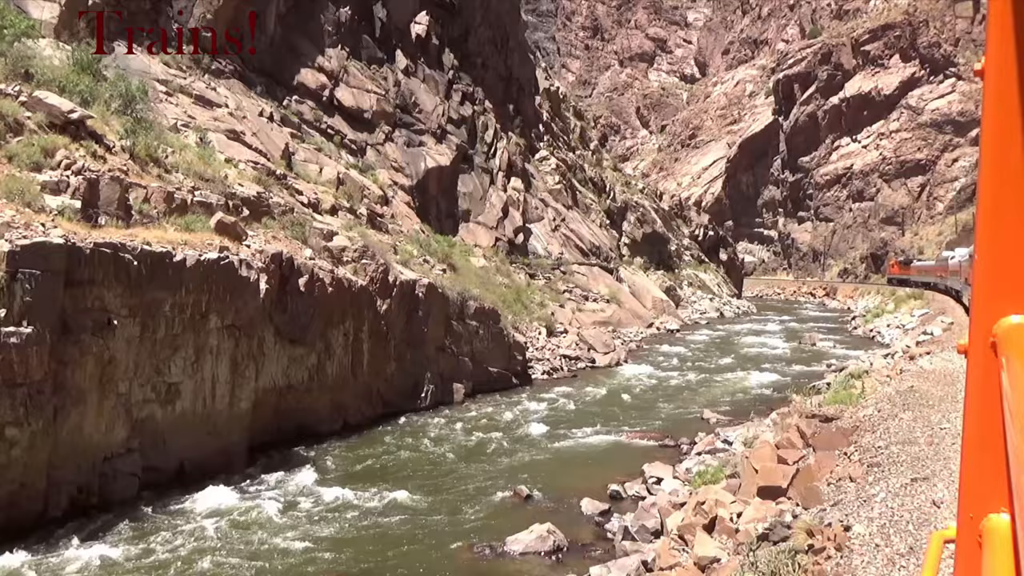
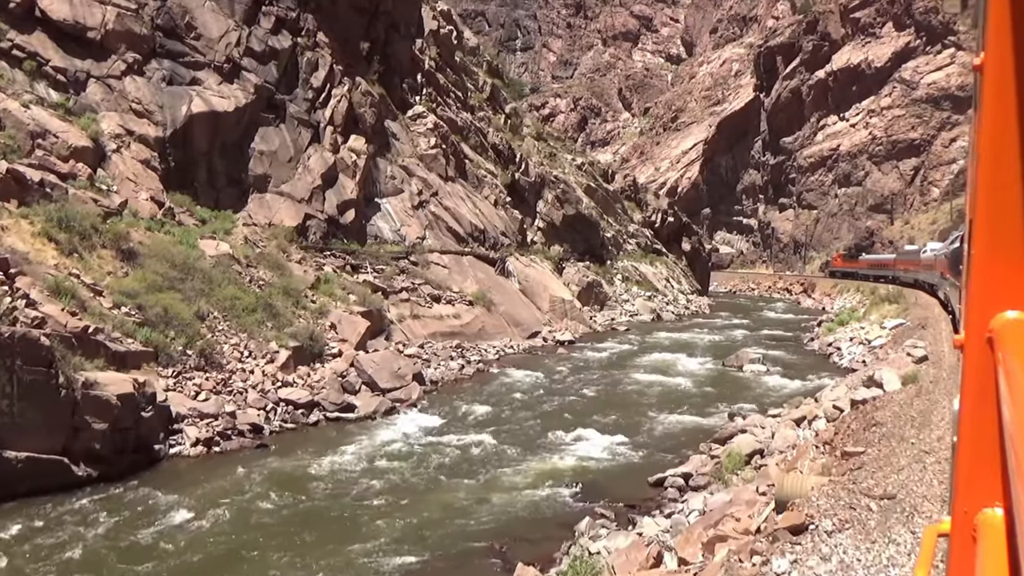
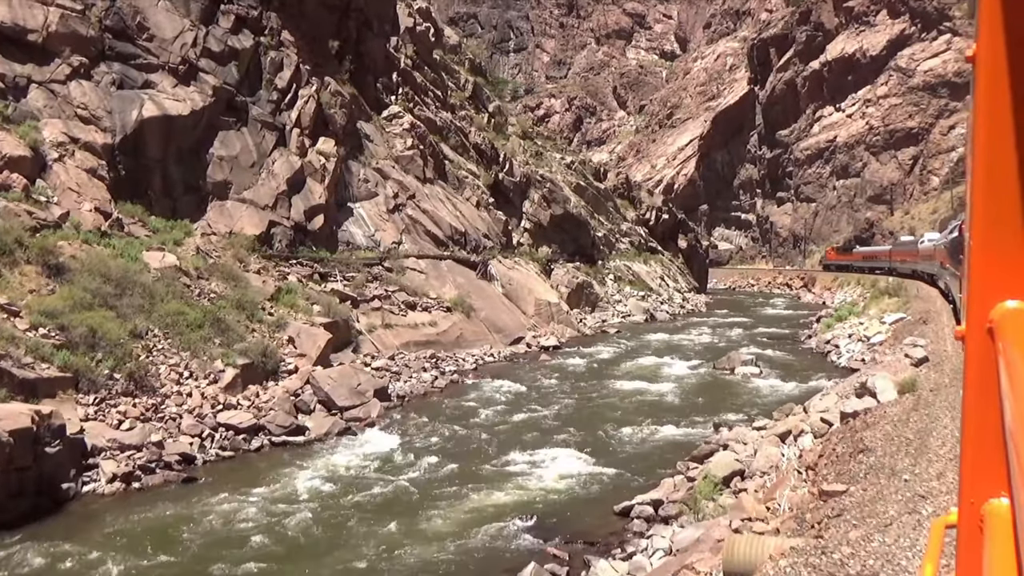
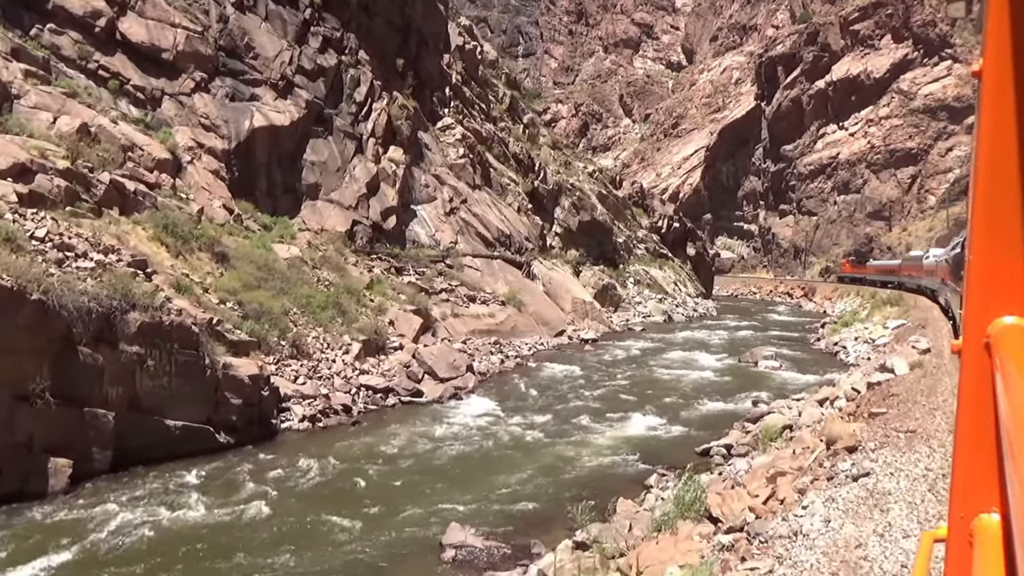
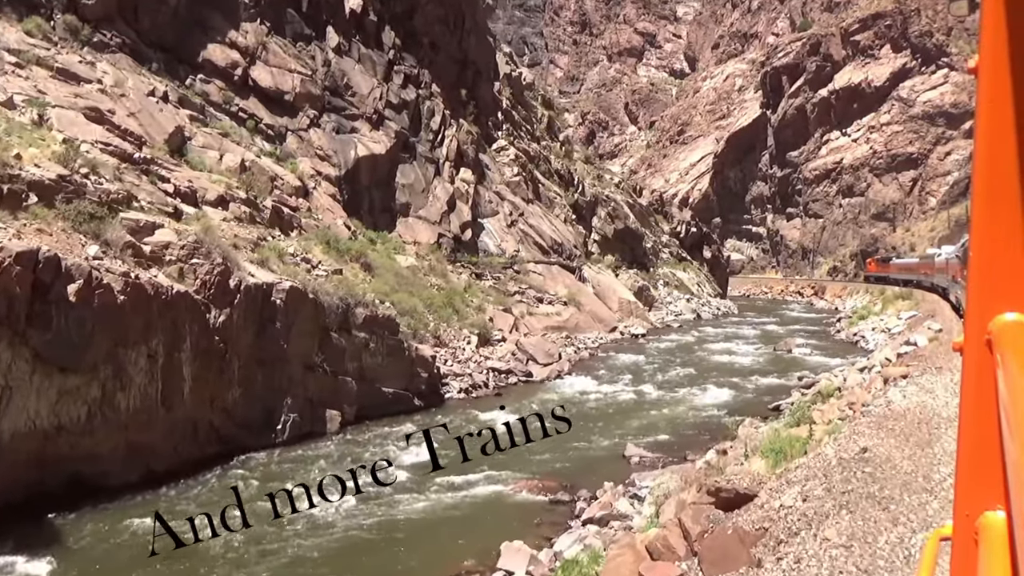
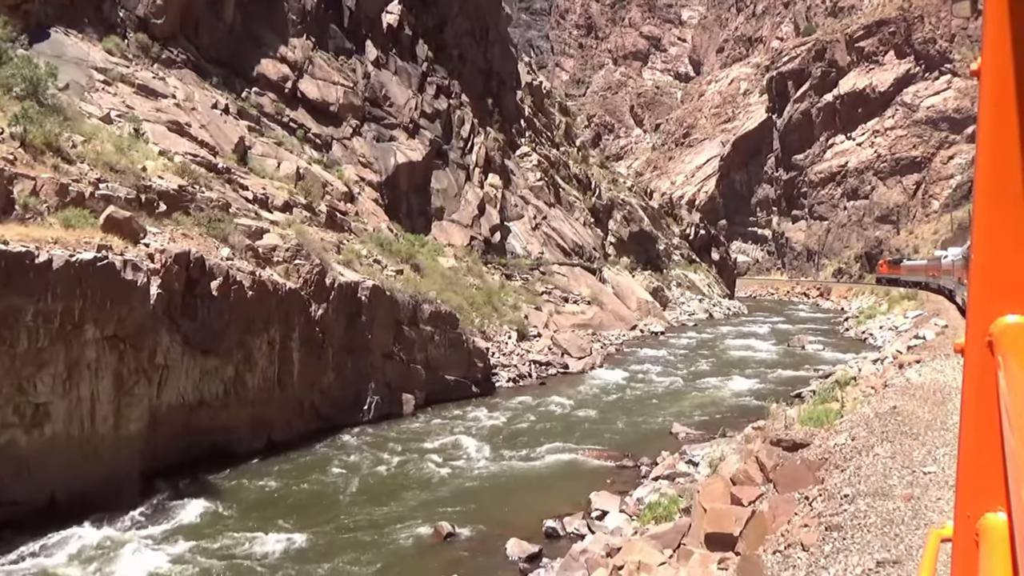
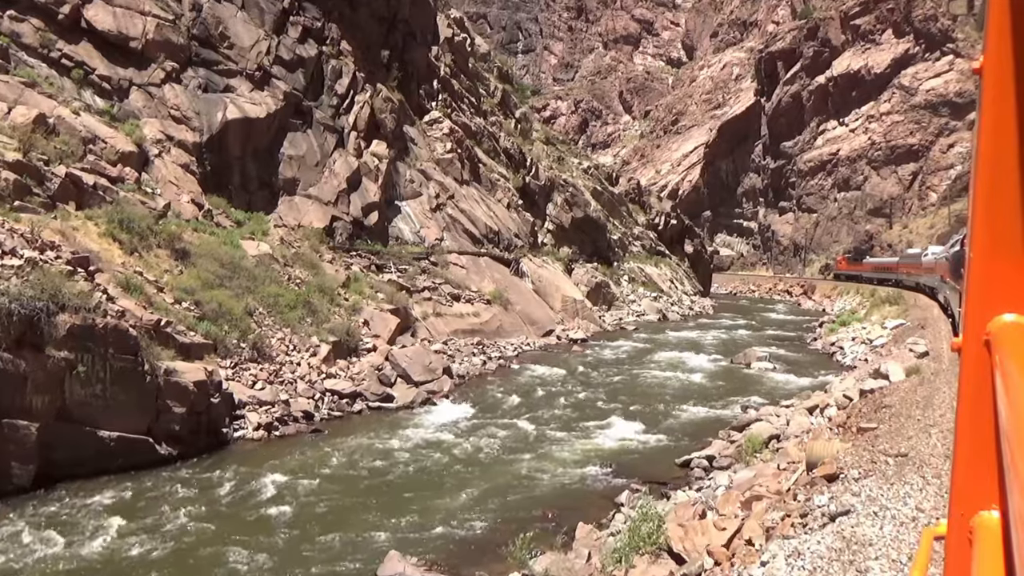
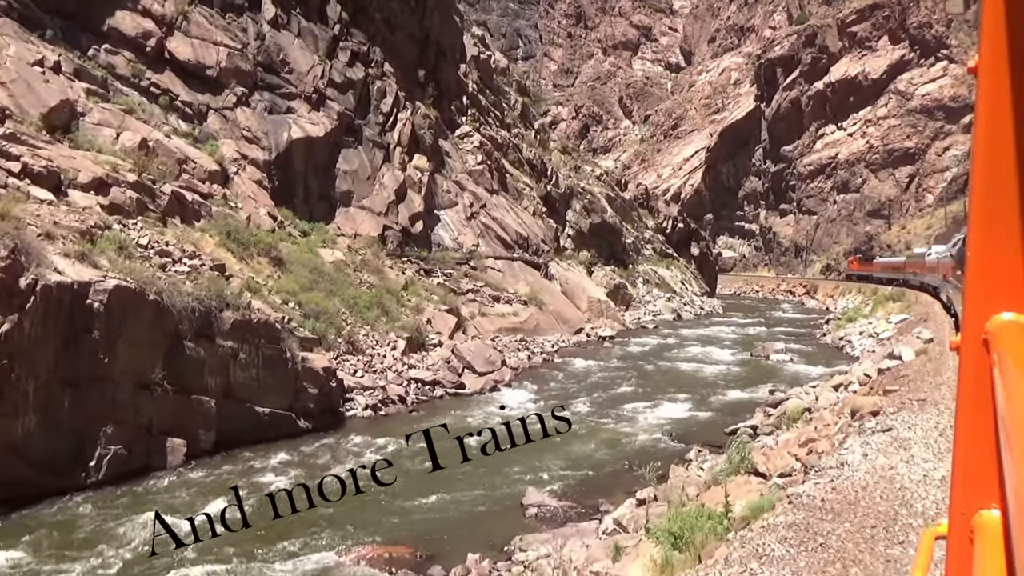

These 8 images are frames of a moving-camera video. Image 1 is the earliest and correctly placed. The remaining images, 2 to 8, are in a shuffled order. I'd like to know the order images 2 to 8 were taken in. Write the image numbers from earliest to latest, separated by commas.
6, 5, 8, 4, 7, 2, 3
